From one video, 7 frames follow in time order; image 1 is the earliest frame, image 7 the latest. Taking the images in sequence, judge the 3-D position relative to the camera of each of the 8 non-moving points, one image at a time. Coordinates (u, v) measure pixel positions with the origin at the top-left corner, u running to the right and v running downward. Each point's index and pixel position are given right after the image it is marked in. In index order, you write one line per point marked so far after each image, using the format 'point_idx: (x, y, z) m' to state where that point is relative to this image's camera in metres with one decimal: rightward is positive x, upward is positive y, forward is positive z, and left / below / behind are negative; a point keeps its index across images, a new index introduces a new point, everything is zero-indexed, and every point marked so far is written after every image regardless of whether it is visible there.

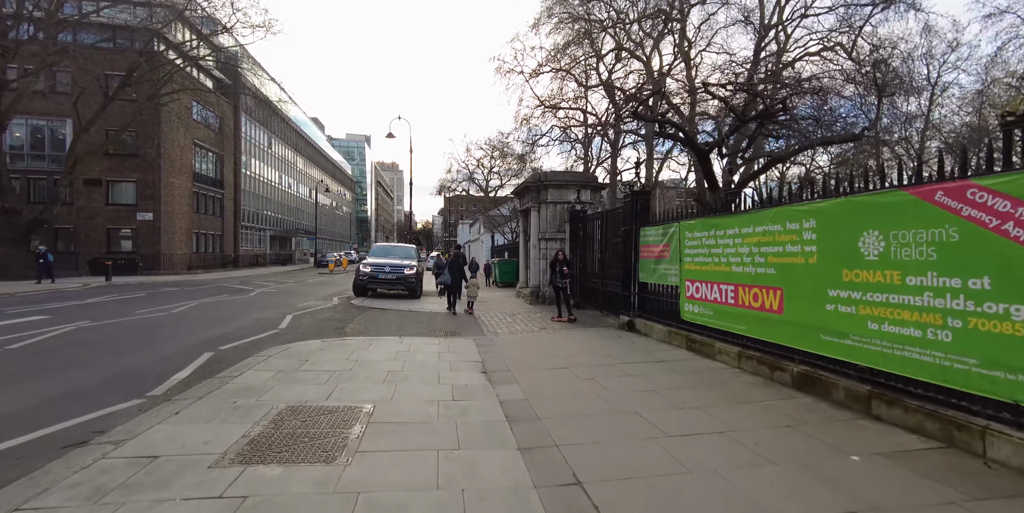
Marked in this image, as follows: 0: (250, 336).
0: (-5.0, -1.5, +8.9) m
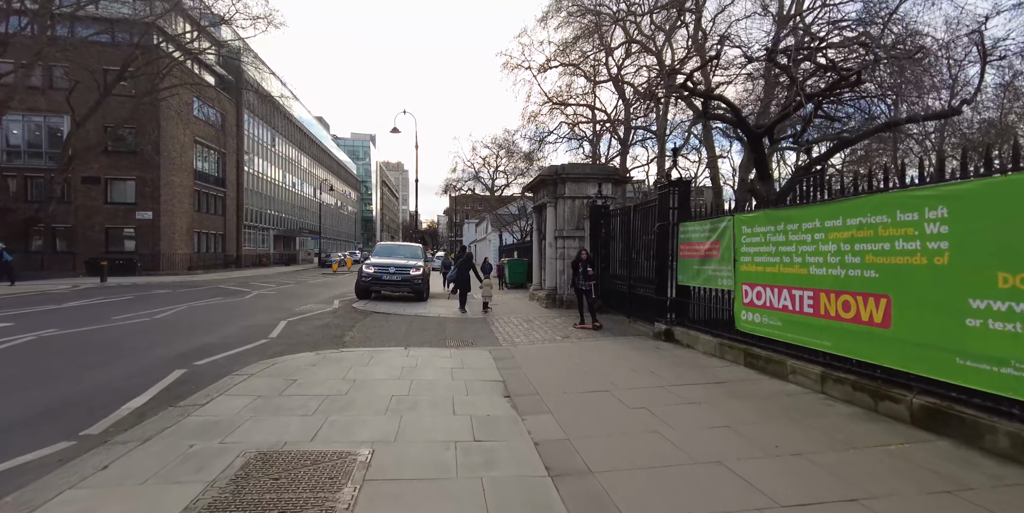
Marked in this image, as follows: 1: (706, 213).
0: (-4.6, -1.5, +7.8) m
1: (+3.4, +0.7, +8.0) m
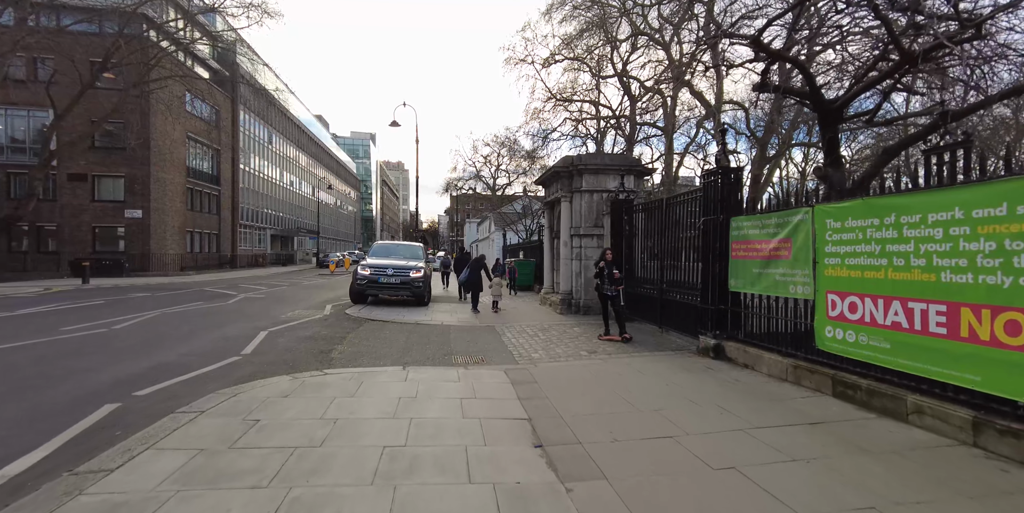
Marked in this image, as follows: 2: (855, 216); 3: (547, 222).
0: (-4.3, -1.5, +6.4) m
1: (+3.6, +0.7, +6.6) m
2: (+3.7, +0.4, +5.0) m
3: (+1.1, +1.1, +15.1) m
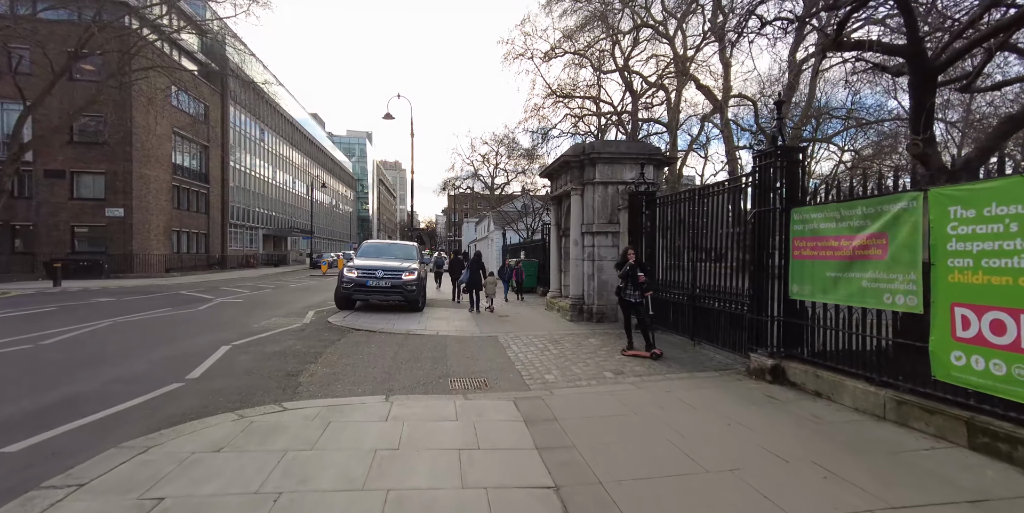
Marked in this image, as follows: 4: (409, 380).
0: (-4.2, -1.5, +5.0) m
1: (+3.8, +0.7, +5.2) m
2: (+3.8, +0.4, +3.6) m
3: (+1.2, +1.1, +13.7) m
4: (-1.4, -1.7, +6.3) m
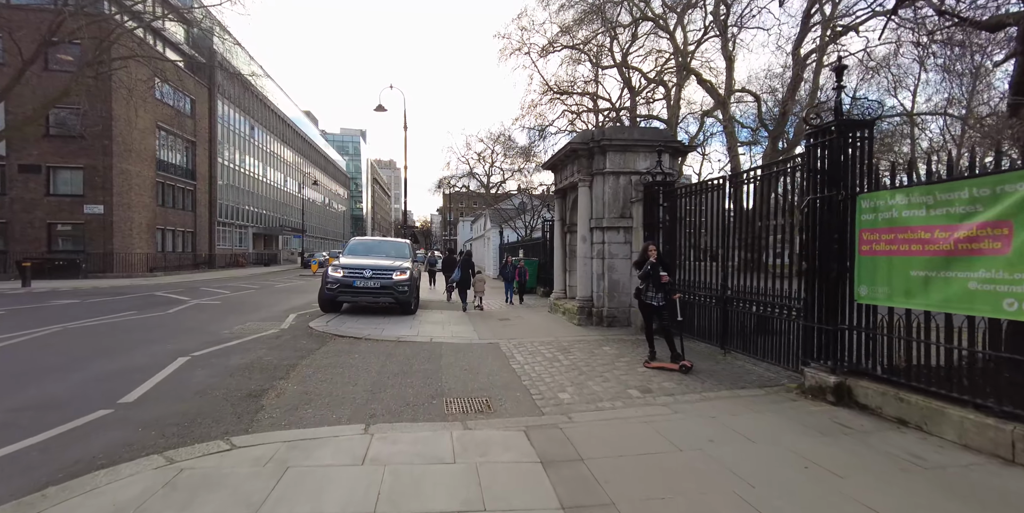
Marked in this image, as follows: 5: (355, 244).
0: (-4.1, -1.5, +3.9) m
1: (+3.9, +0.8, +4.2) m
2: (+3.9, +0.5, +2.6) m
3: (+1.2, +1.2, +12.7) m
4: (-1.3, -1.6, +5.2) m
5: (-4.6, +0.4, +13.6) m
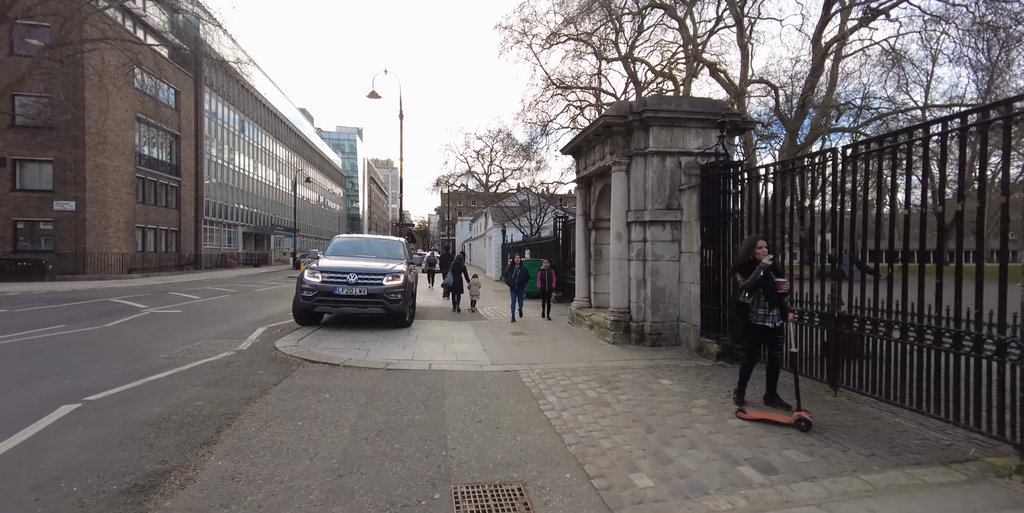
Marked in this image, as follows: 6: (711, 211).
0: (-3.7, -1.5, +1.8) m
1: (+4.2, +0.7, +2.2) m
2: (+4.3, +0.5, +0.6) m
3: (+1.6, +1.1, +10.6) m
4: (-1.0, -1.6, +3.2) m
5: (-4.3, +0.3, +11.5) m
6: (+3.1, +0.7, +7.4) m
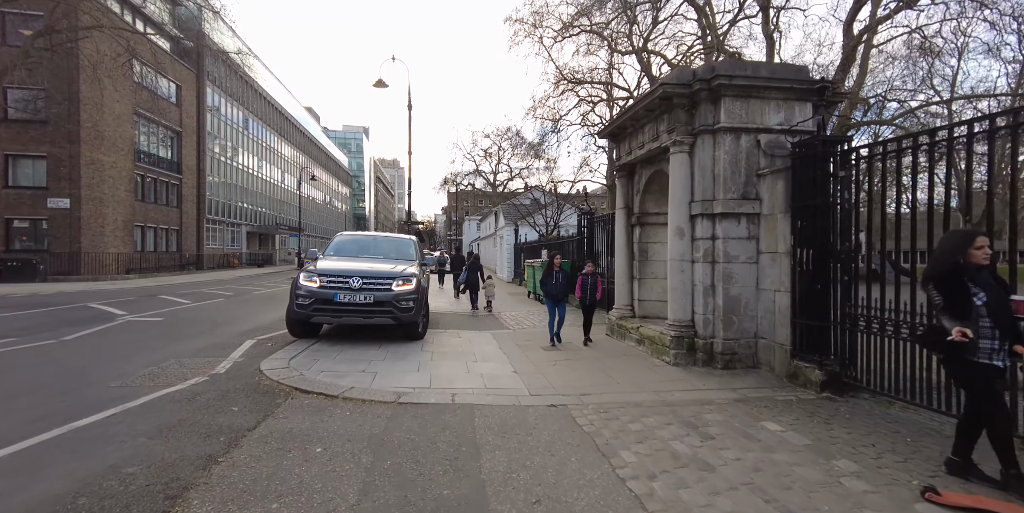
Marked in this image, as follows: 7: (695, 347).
0: (-3.2, -1.5, +0.4) m
1: (+4.7, +0.7, +0.6) m
2: (+4.8, +0.4, -0.9) m
3: (+2.1, +1.1, +9.1) m
4: (-0.5, -1.7, +1.7) m
5: (-3.7, +0.3, +10.1) m
6: (+3.6, +0.7, +5.9) m
7: (+2.7, -1.3, +6.7) m
